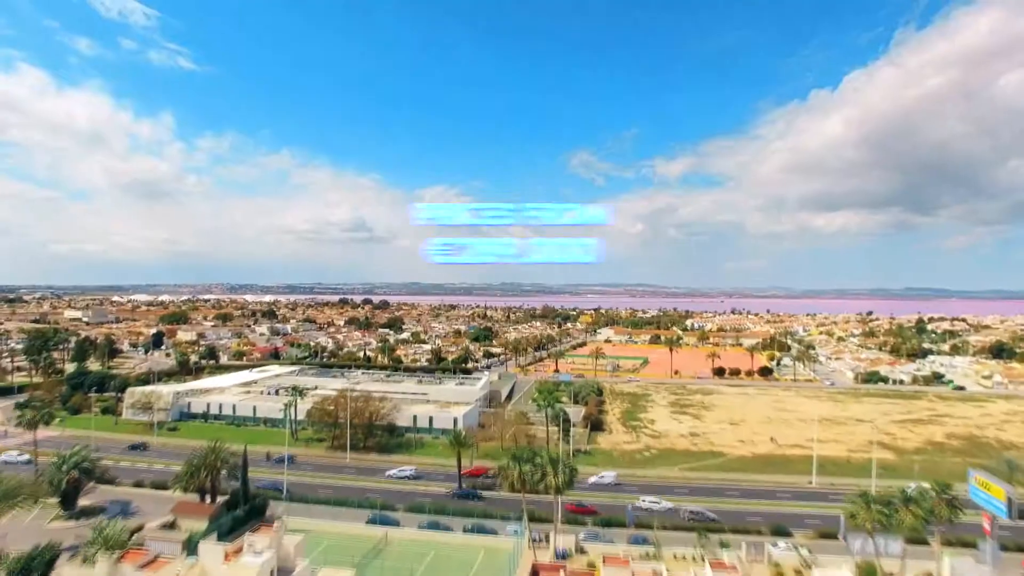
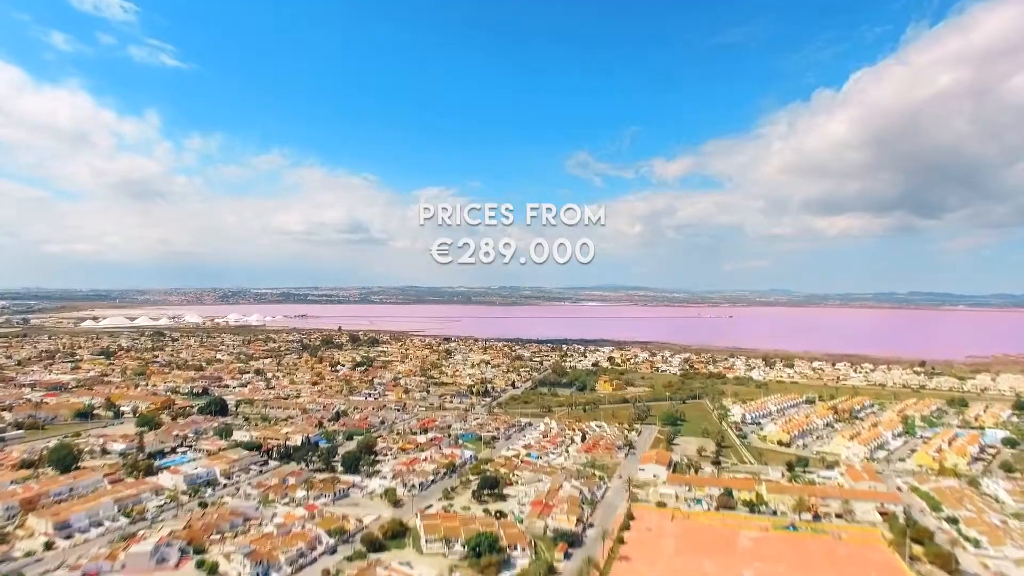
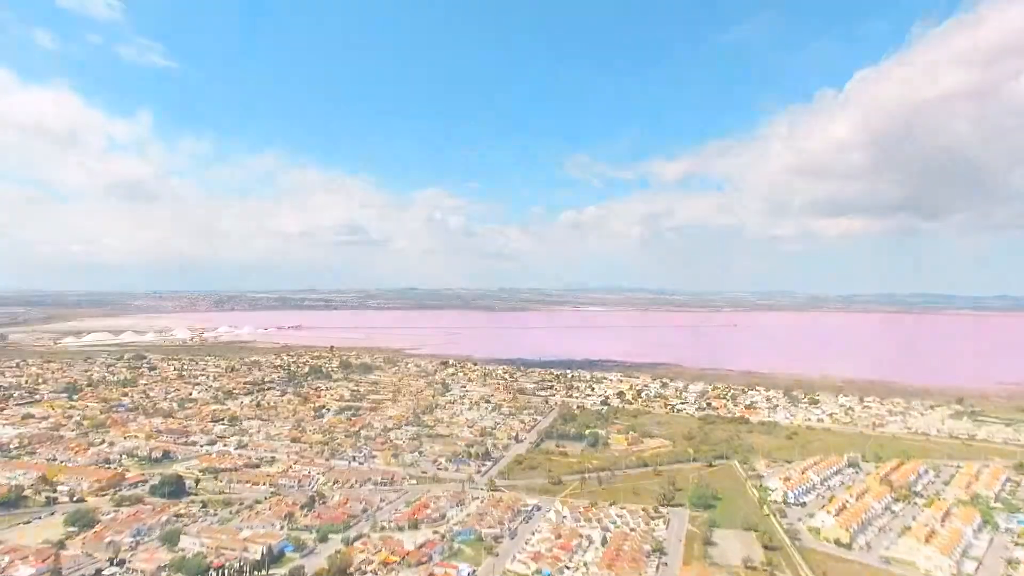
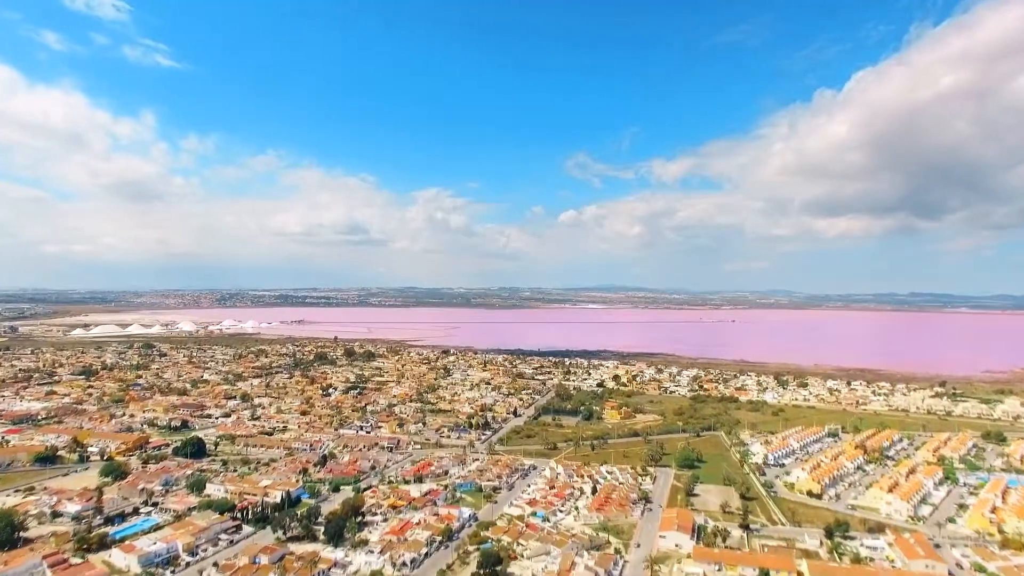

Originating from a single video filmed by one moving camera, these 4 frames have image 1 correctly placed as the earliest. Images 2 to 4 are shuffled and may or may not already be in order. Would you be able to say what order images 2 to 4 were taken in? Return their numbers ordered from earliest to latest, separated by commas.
2, 4, 3
